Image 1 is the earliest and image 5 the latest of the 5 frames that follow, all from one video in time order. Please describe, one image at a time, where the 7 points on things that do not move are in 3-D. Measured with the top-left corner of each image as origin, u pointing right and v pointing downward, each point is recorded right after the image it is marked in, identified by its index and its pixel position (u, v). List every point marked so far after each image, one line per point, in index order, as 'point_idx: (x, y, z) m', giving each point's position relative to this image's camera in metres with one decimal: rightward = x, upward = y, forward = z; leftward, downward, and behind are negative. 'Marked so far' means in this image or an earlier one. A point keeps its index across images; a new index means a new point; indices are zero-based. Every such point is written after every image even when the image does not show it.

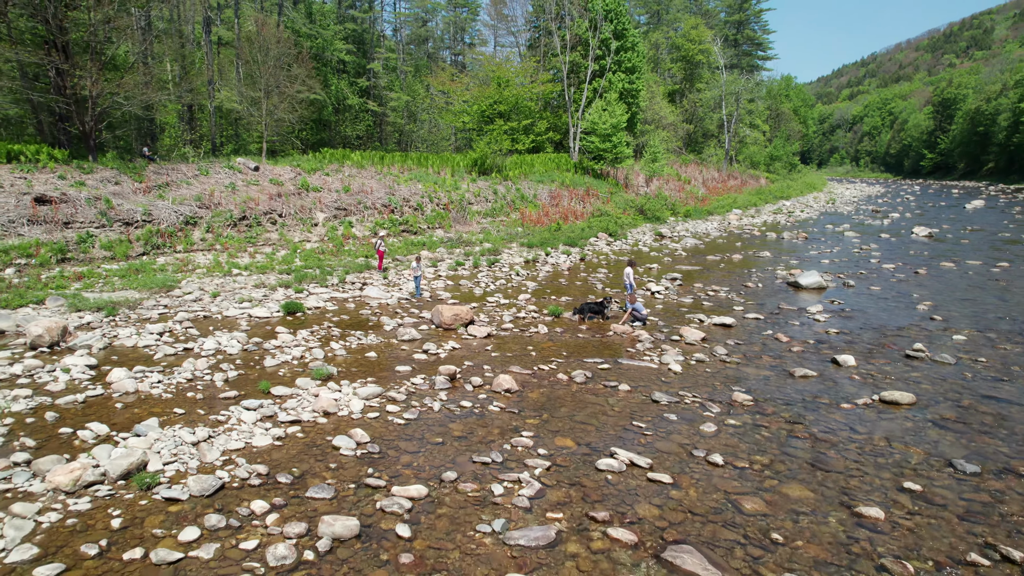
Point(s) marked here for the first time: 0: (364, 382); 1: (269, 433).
0: (-1.7, -1.1, +7.7) m
1: (-2.3, -1.4, +6.2) m
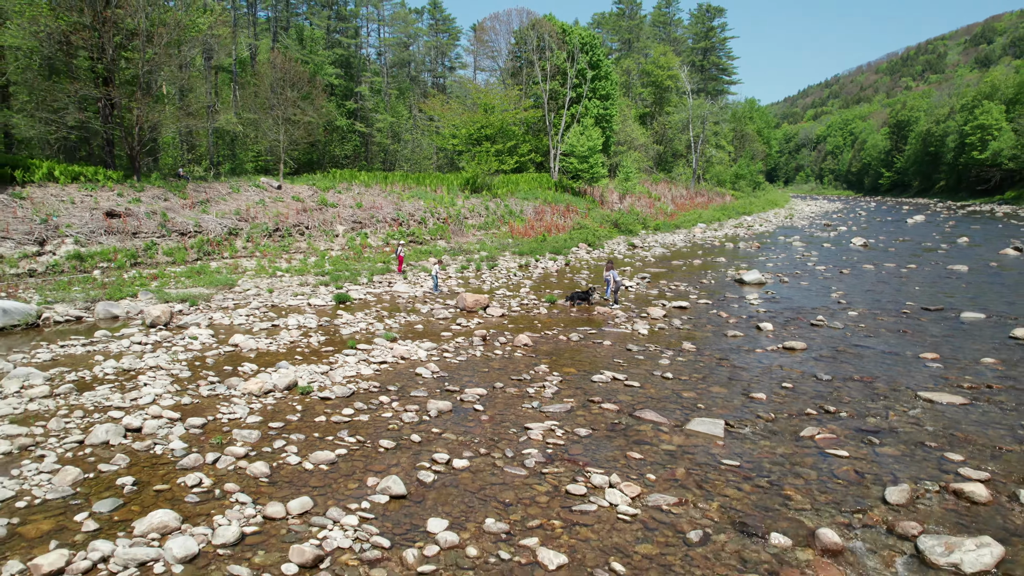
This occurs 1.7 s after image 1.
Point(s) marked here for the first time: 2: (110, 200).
0: (-1.4, -0.8, +10.6) m
1: (-2.0, -1.1, +9.1) m
2: (-11.4, +2.5, +18.5) m
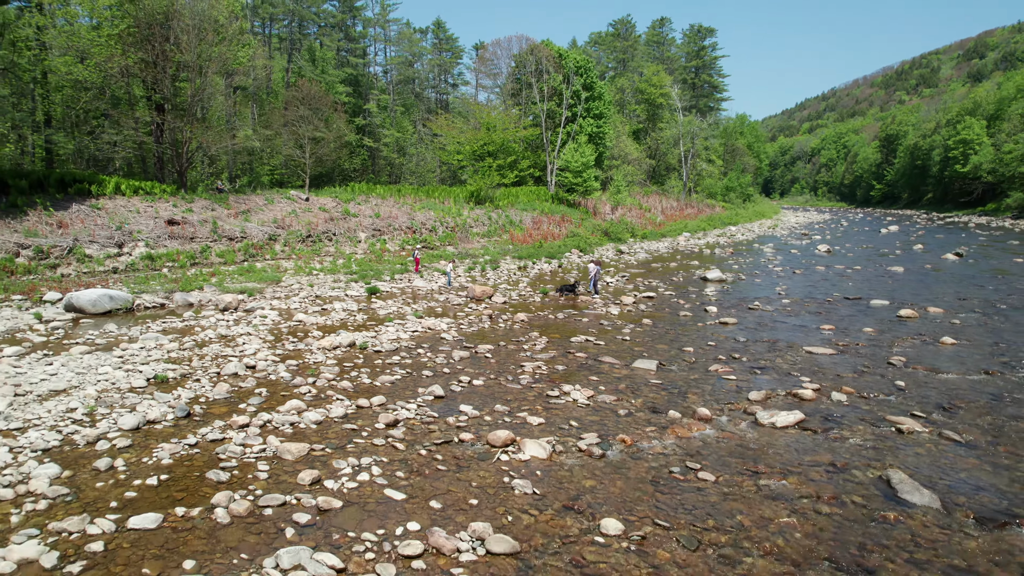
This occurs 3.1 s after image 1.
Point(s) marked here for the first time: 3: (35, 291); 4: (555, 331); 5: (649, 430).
0: (-1.4, -0.6, +13.7) m
1: (-2.0, -0.9, +12.2) m
2: (-11.4, +2.6, +21.7) m
3: (-11.3, -0.1, +15.4) m
4: (+0.8, -0.8, +12.5) m
5: (+1.5, -1.6, +7.3) m
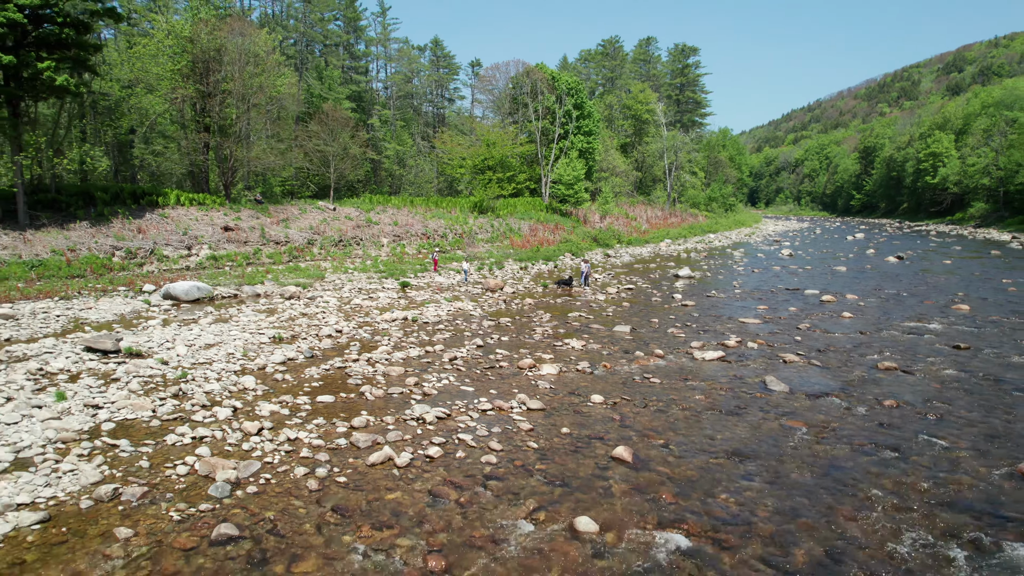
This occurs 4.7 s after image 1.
0: (-1.2, -0.4, +17.5) m
1: (-1.7, -0.6, +16.0) m
2: (-11.3, +2.7, +25.4) m
3: (-11.0, +0.1, +19.1) m
4: (+1.1, -0.6, +16.3) m
5: (+1.9, -1.2, +11.2) m
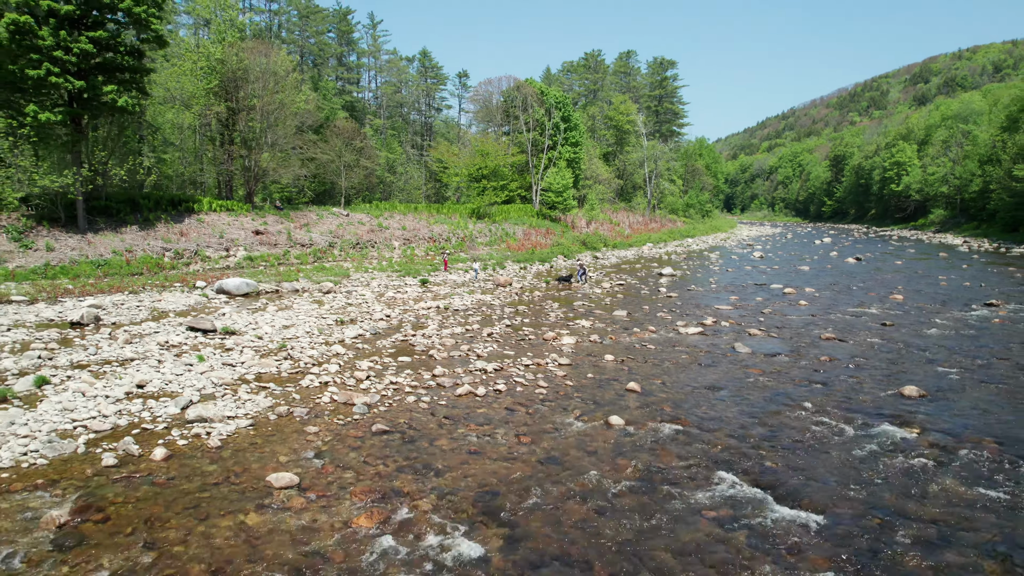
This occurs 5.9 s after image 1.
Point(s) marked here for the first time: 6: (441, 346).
0: (-0.8, -0.2, +20.4) m
1: (-1.3, -0.4, +18.9) m
2: (-11.2, +2.8, +28.0) m
3: (-10.8, +0.2, +21.7) m
4: (+1.5, -0.4, +19.3) m
5: (+2.4, -1.0, +14.2) m
6: (-1.4, -1.2, +13.0) m
